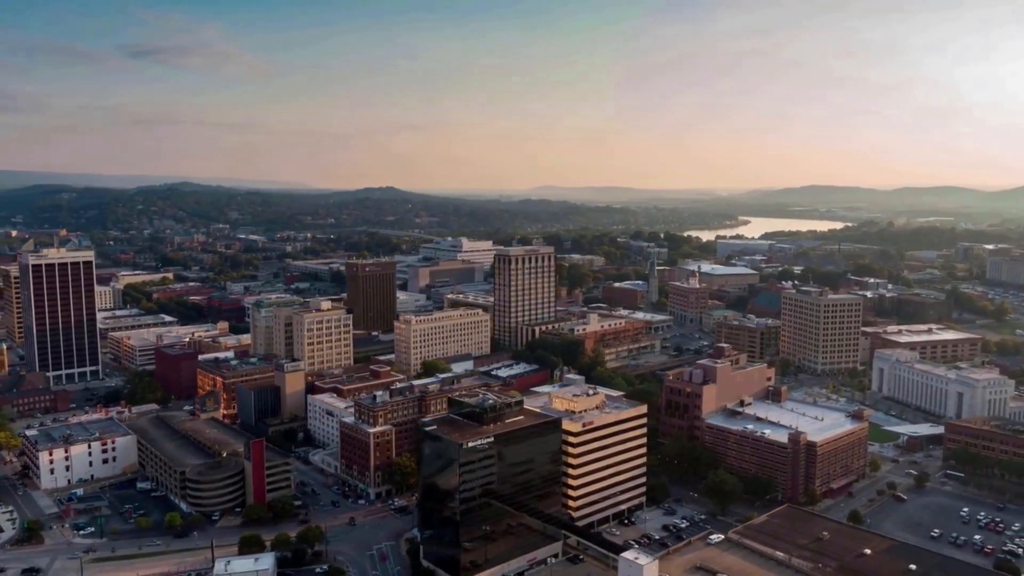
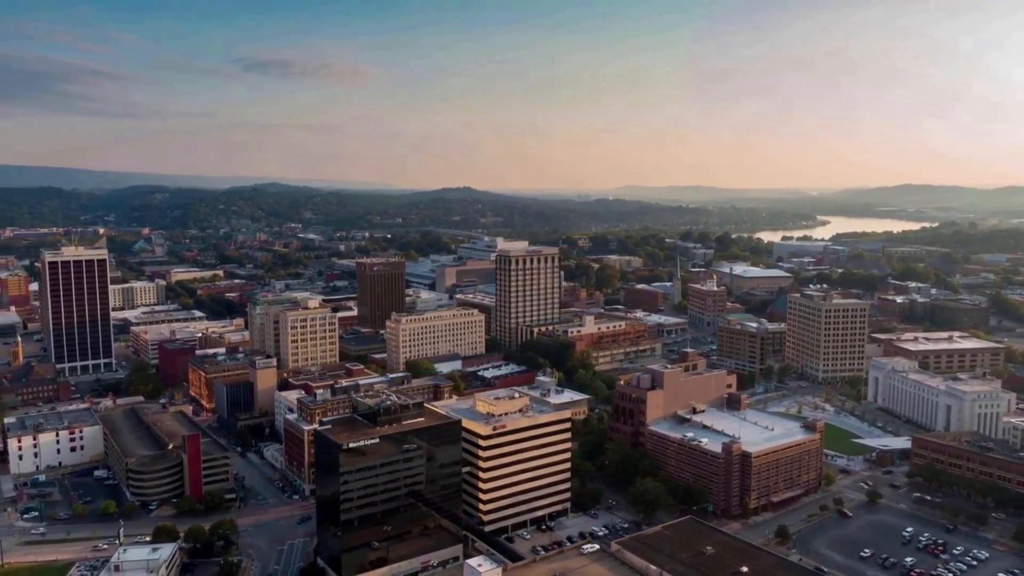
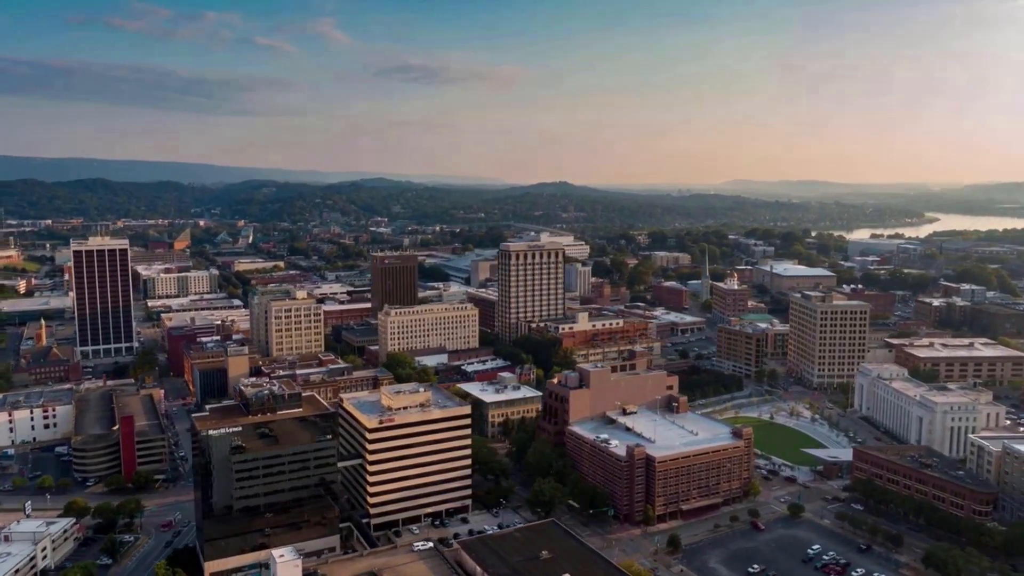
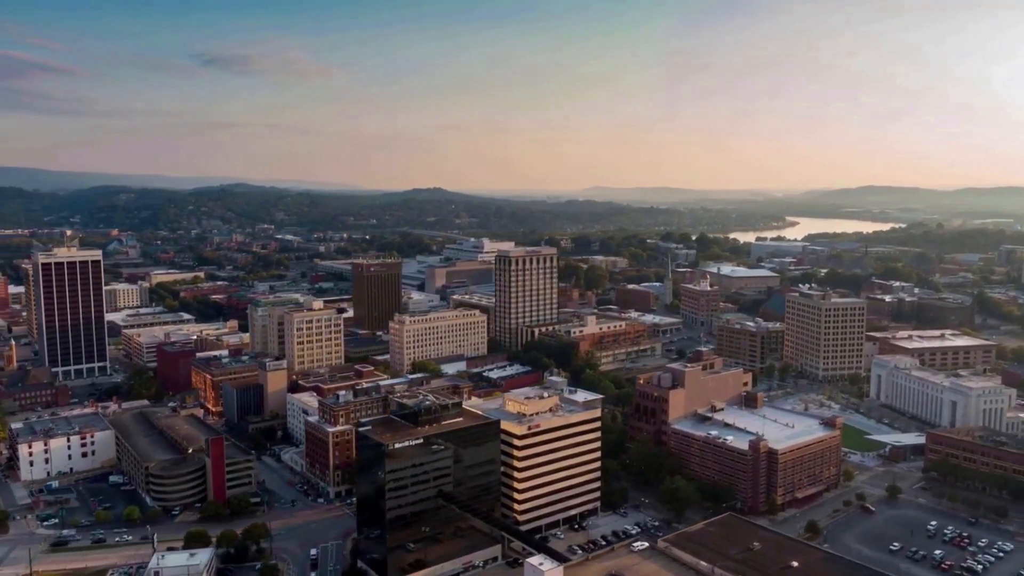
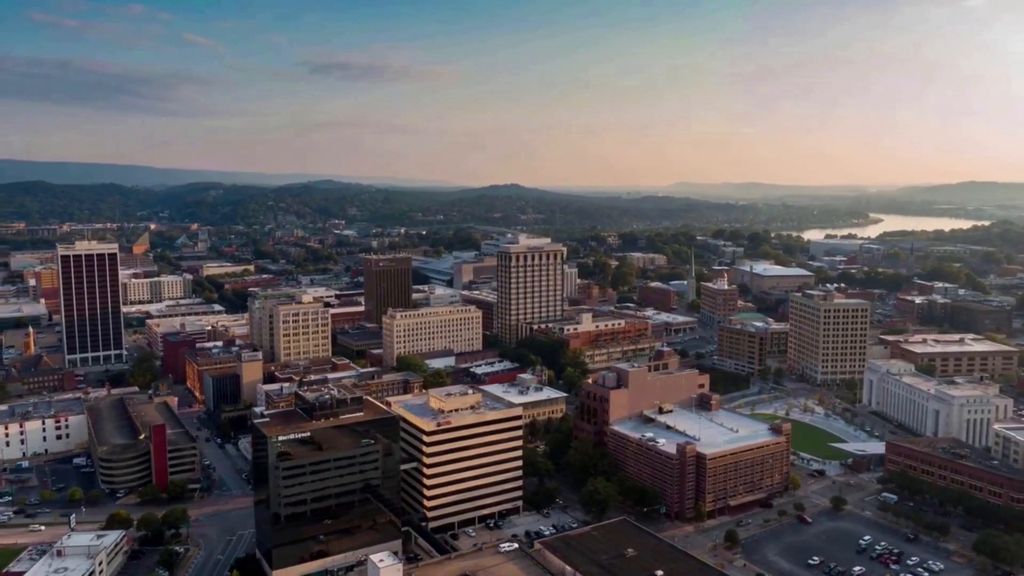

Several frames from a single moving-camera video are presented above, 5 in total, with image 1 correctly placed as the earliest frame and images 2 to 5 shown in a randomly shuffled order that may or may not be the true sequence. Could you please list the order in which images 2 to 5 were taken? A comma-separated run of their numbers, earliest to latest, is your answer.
4, 2, 5, 3
